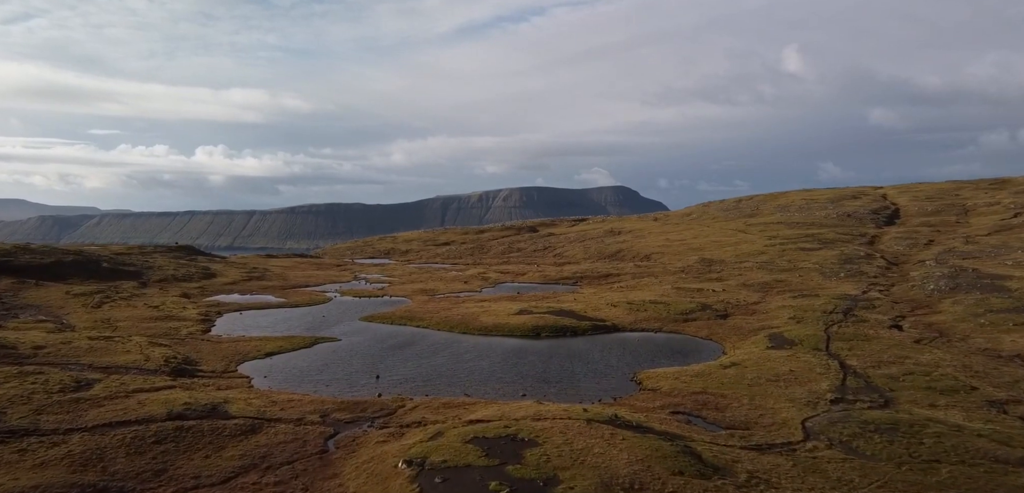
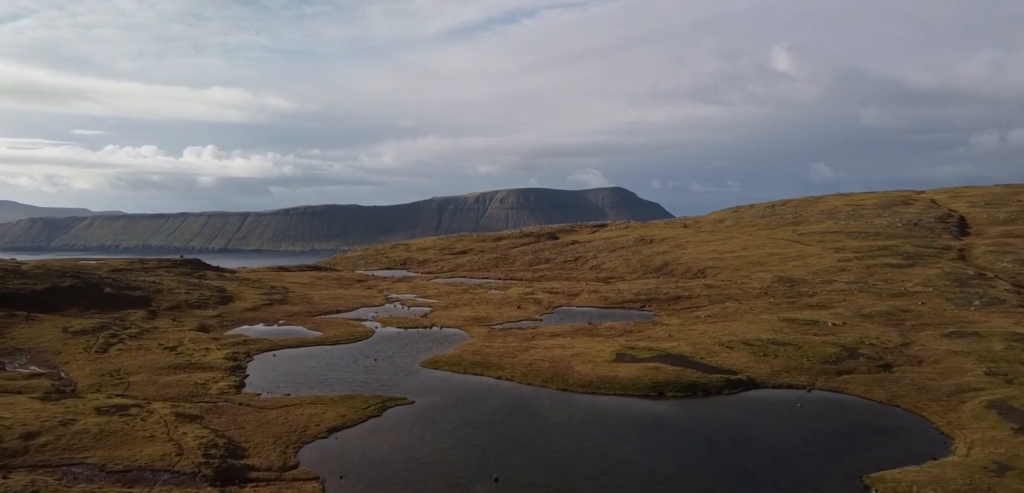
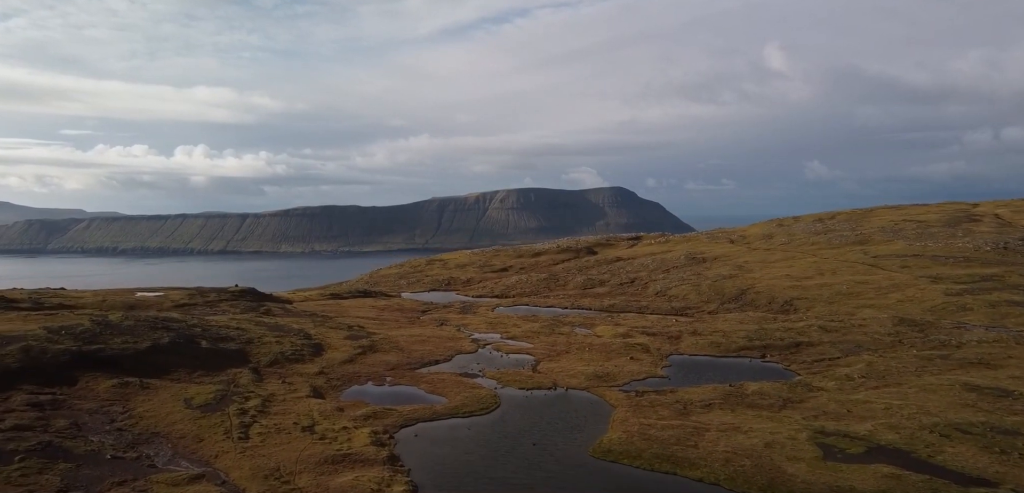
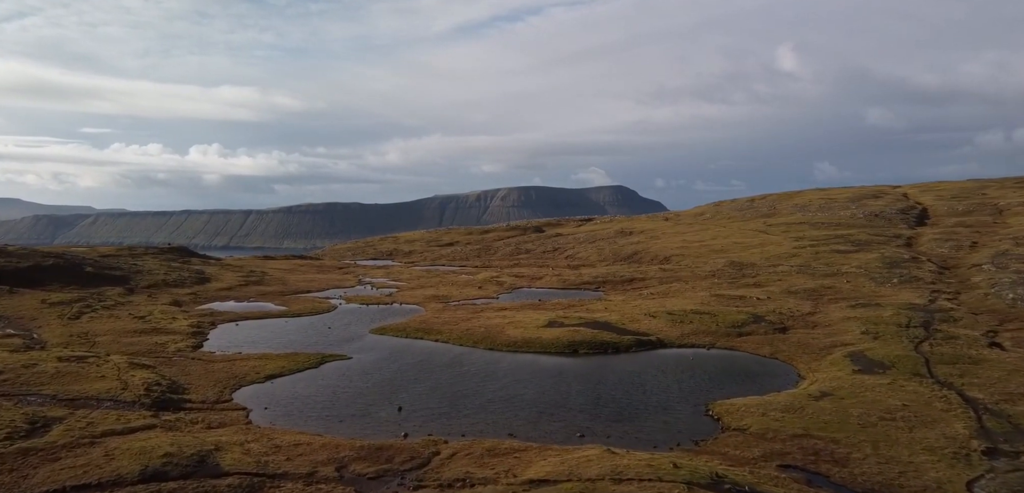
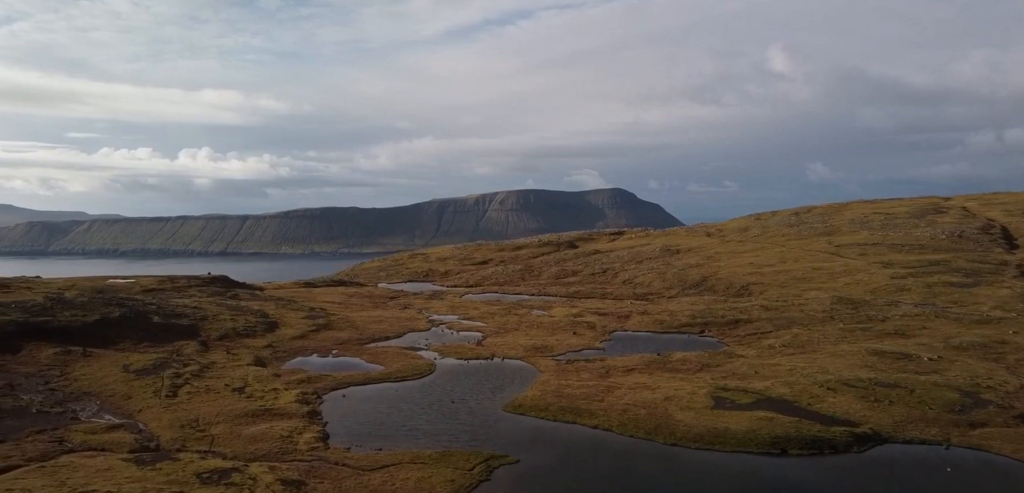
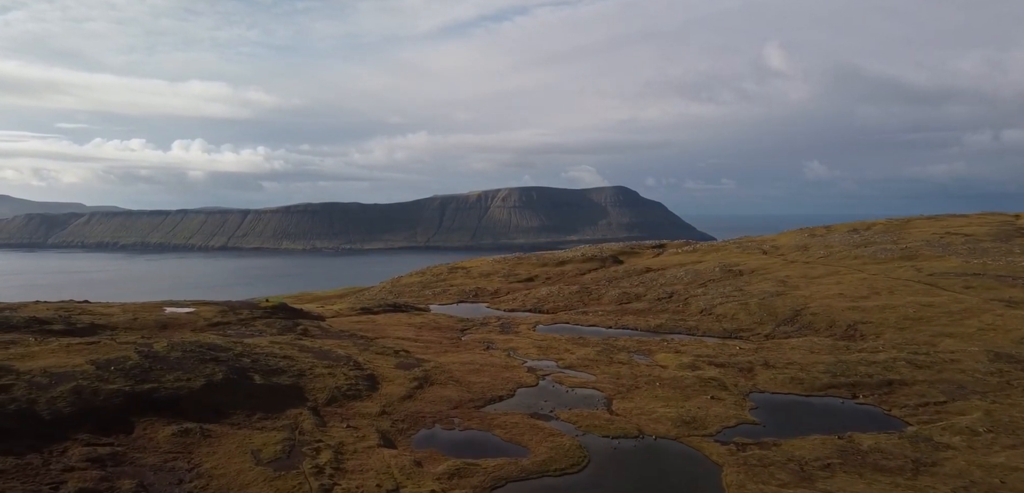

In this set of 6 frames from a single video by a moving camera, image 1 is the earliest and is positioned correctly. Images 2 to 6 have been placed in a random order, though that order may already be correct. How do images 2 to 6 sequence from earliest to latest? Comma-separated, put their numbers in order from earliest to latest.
4, 2, 5, 3, 6
